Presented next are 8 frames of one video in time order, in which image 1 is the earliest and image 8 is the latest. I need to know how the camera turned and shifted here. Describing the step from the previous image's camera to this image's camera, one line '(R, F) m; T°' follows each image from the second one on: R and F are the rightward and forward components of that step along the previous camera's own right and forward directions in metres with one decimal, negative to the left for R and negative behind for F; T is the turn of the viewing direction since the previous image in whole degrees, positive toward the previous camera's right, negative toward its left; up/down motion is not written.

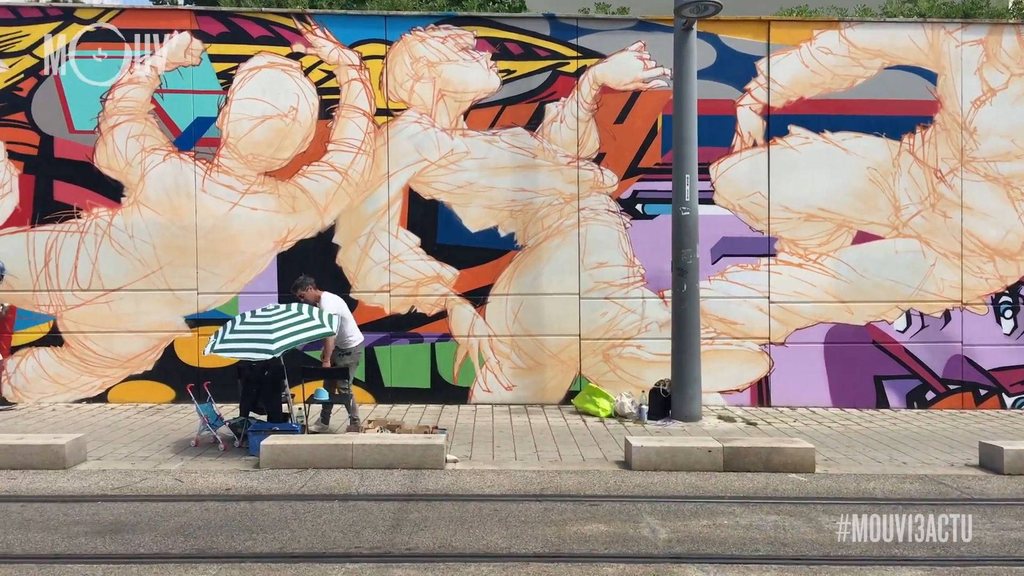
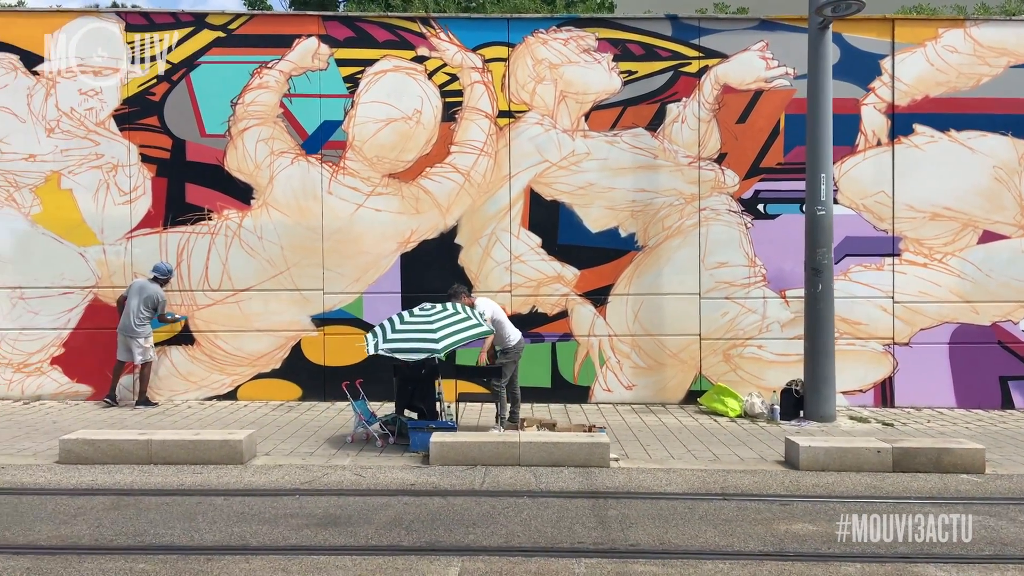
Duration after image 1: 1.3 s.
(-1.0, -0.1) m; -2°
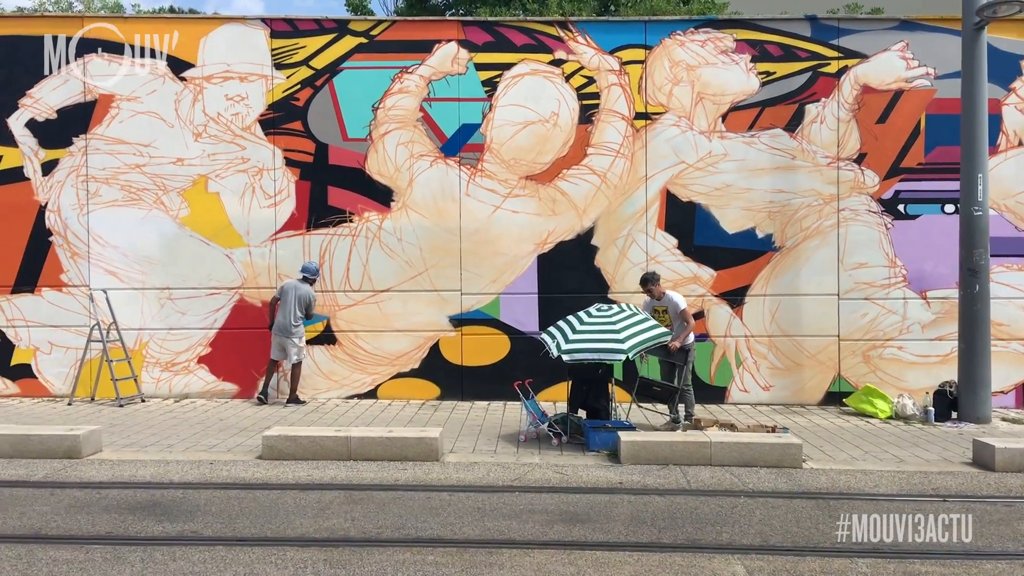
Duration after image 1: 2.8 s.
(-1.2, -0.1) m; -2°
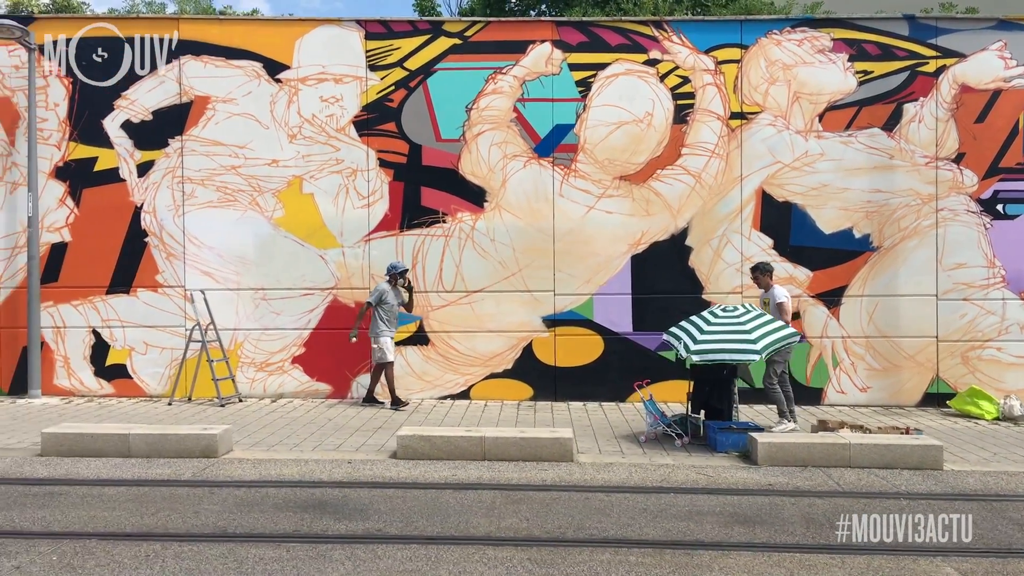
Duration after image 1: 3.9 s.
(-0.9, 0.0) m; -1°
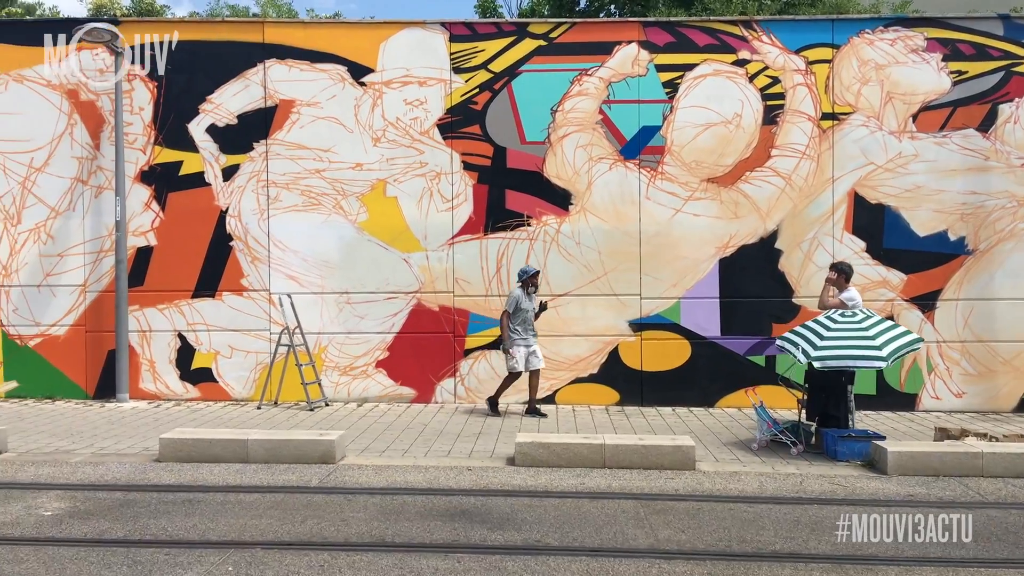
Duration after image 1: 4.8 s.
(-0.8, +0.1) m; -1°
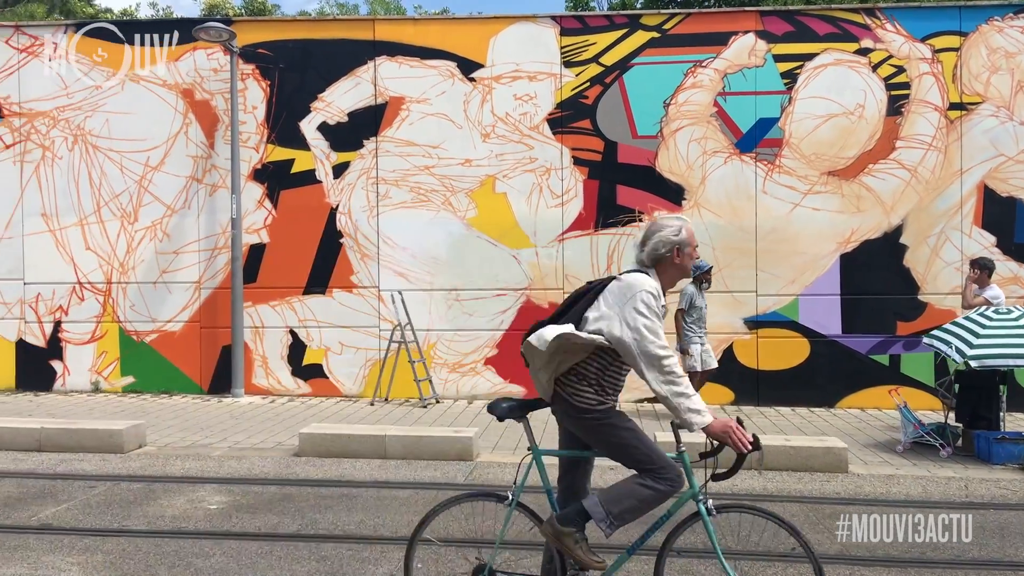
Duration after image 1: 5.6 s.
(-0.7, +0.1) m; -4°
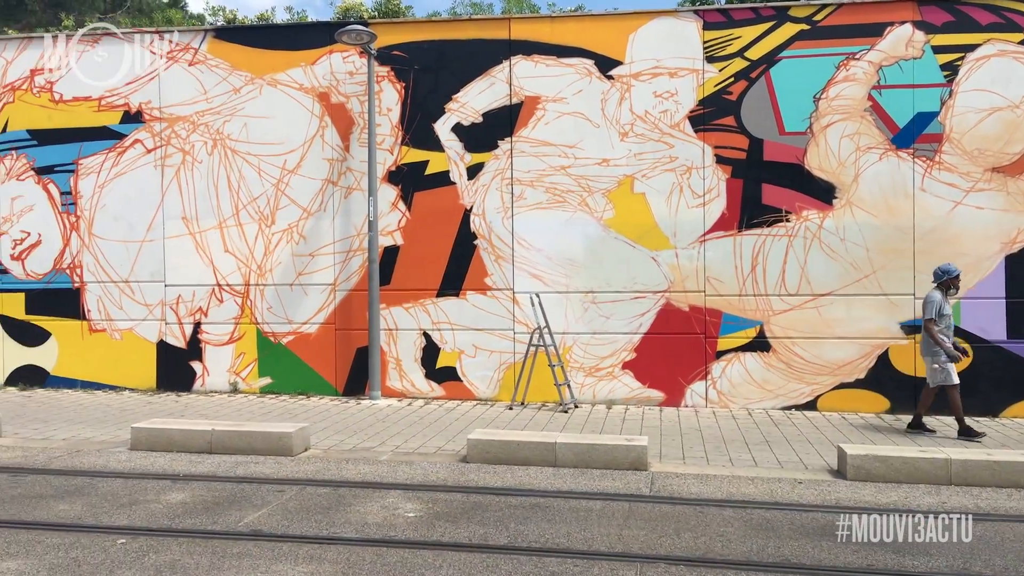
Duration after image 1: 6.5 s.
(-0.8, +0.1) m; -4°
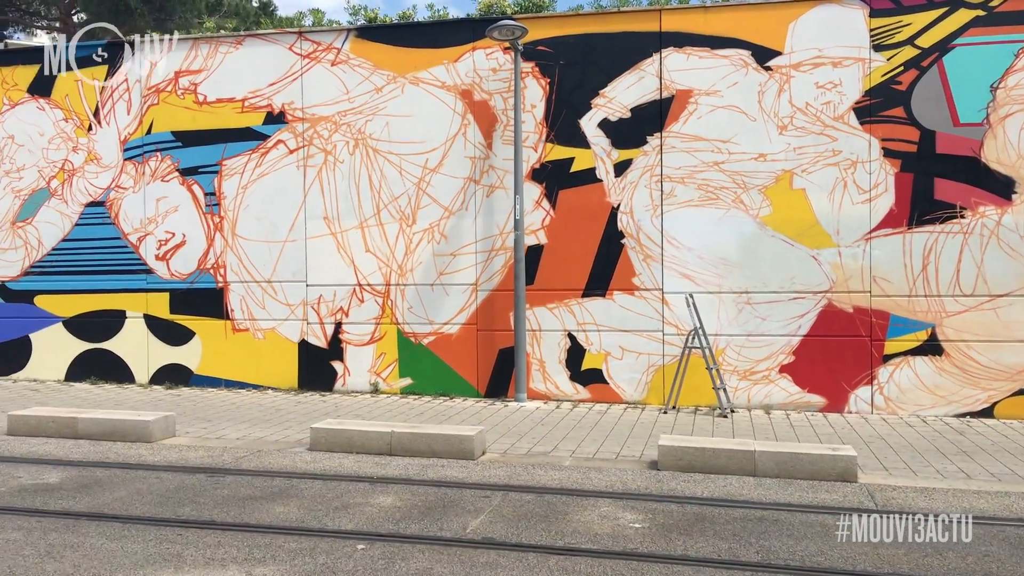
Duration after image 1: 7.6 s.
(-1.0, +0.2) m; -4°
